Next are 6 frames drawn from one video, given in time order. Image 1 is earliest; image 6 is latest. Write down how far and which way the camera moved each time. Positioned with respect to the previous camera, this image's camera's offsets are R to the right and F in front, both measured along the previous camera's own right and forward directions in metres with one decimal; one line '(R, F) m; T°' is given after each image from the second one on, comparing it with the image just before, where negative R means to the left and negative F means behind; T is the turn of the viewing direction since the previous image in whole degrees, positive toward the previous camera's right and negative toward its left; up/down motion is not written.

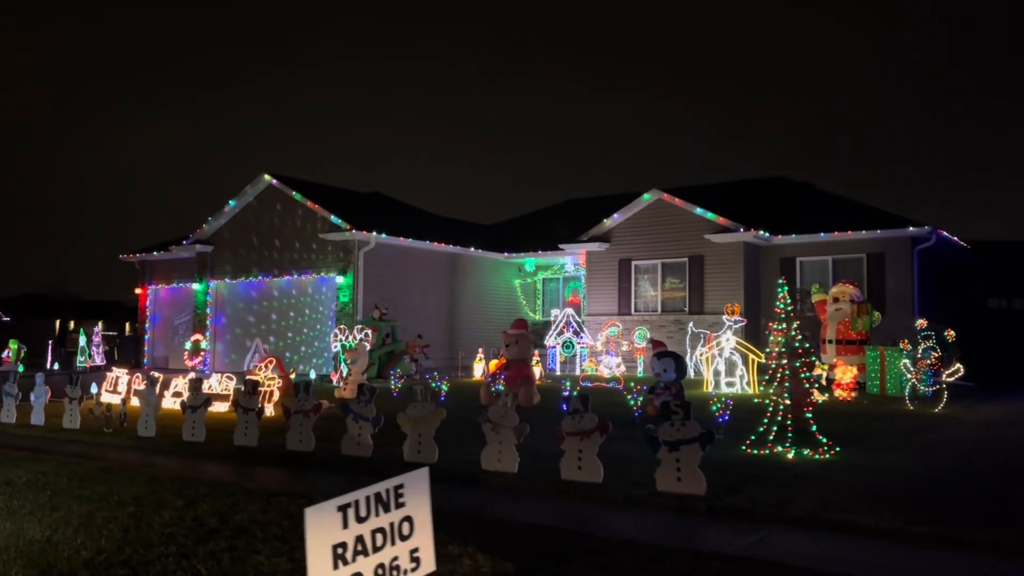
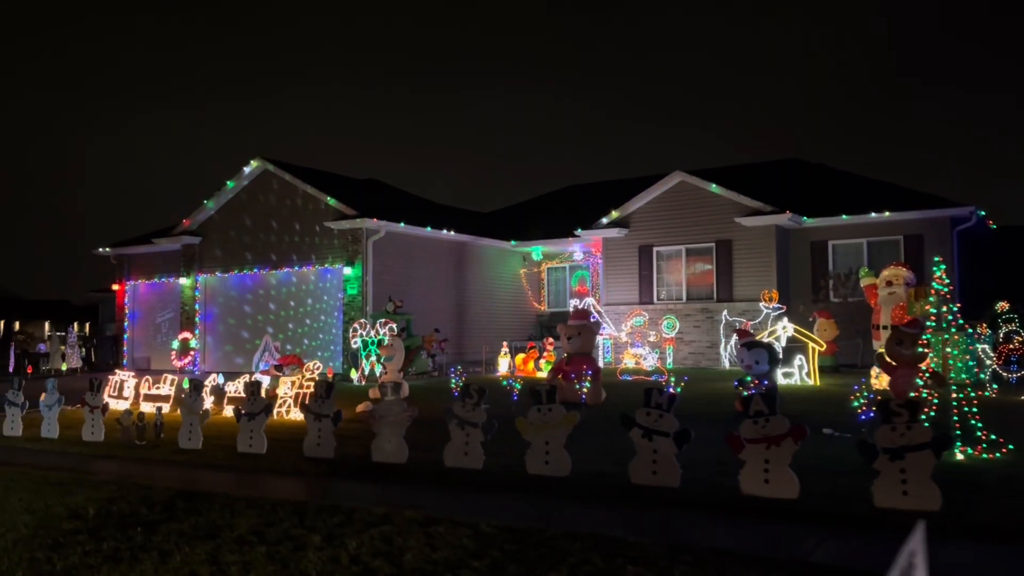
(-1.7, +1.3) m; +3°
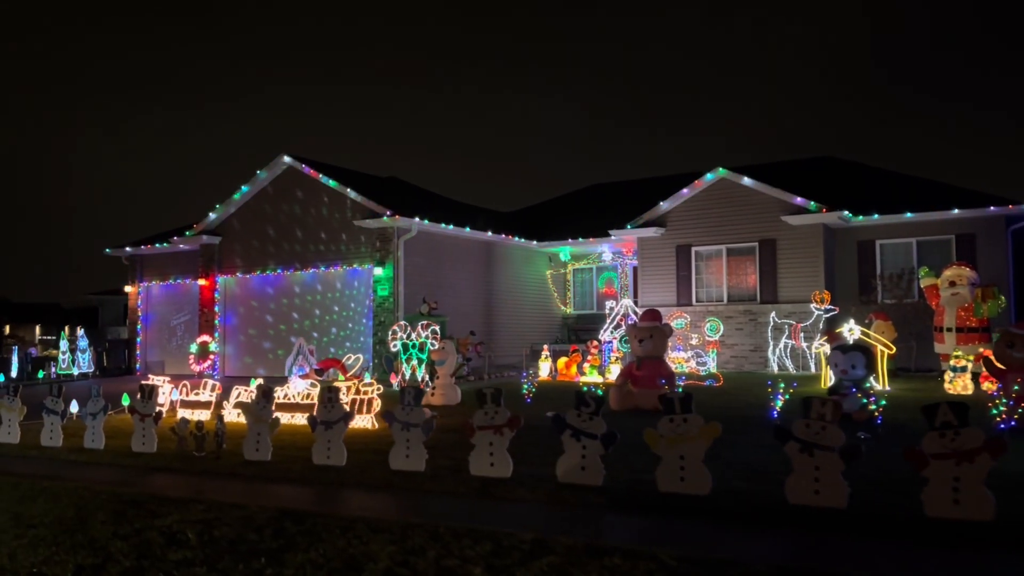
(-1.1, +0.8) m; +1°
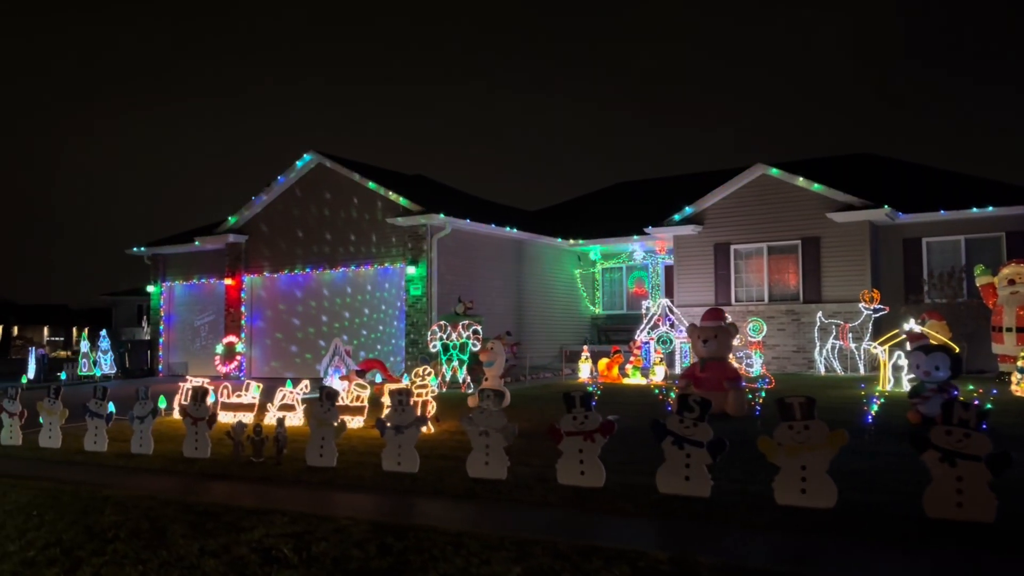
(-0.8, +0.5) m; 0°
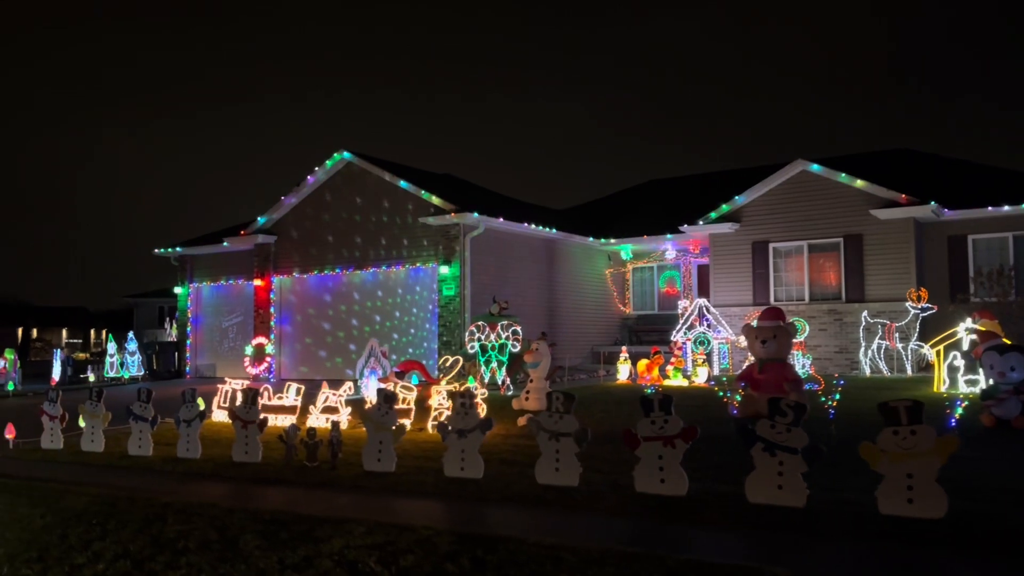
(-0.5, +0.3) m; -1°
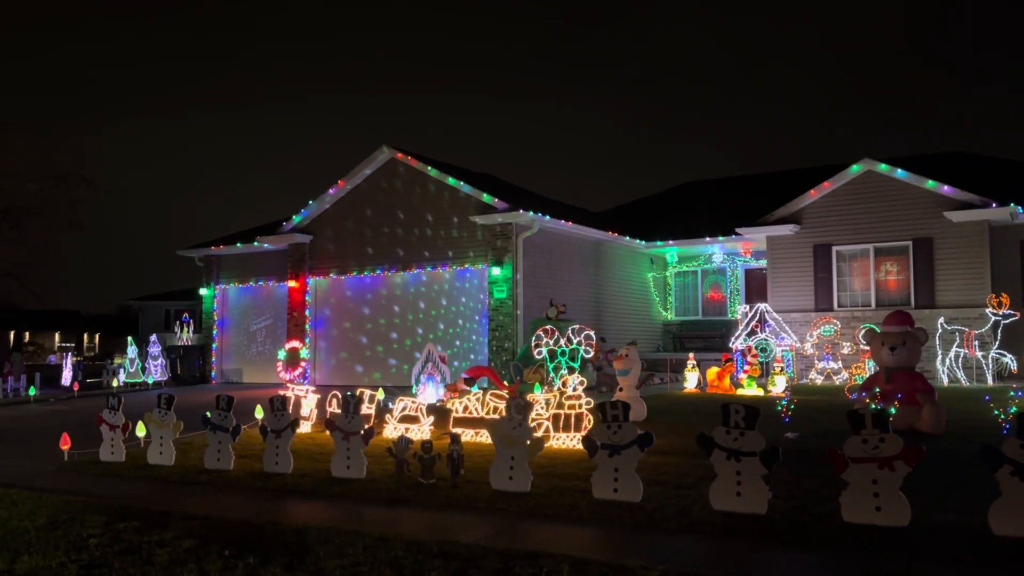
(-1.4, +0.9) m; +1°
